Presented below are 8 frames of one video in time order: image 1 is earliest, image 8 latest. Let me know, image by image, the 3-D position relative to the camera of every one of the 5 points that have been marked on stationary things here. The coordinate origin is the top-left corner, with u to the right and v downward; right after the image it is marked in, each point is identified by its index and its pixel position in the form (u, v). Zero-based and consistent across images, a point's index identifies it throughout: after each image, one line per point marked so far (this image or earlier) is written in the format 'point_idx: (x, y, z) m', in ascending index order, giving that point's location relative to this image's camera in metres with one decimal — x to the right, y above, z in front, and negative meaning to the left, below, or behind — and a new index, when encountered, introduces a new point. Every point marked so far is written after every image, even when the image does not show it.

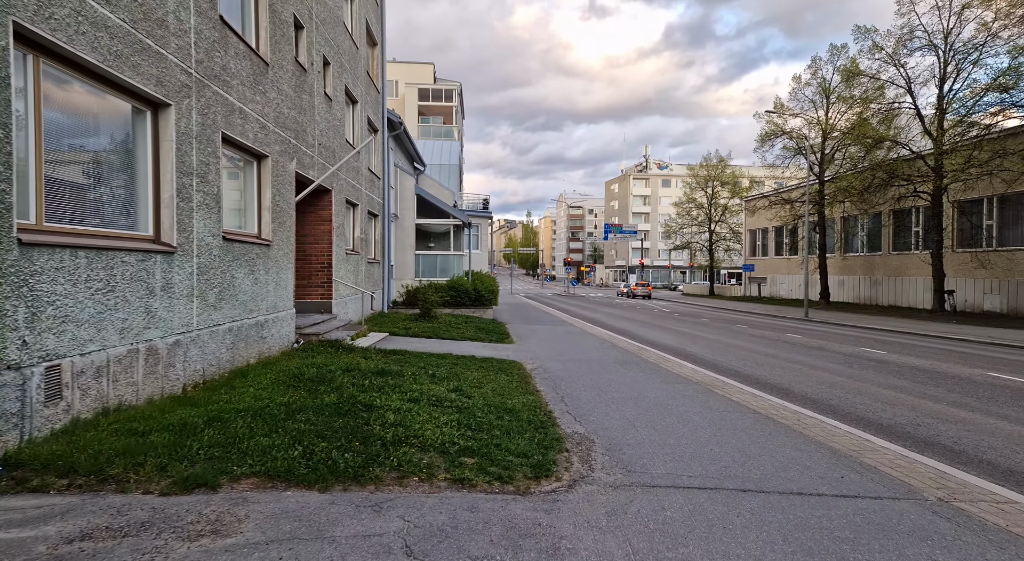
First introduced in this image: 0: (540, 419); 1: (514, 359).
0: (+0.3, -1.4, +6.4) m
1: (0.0, -1.5, +11.7) m
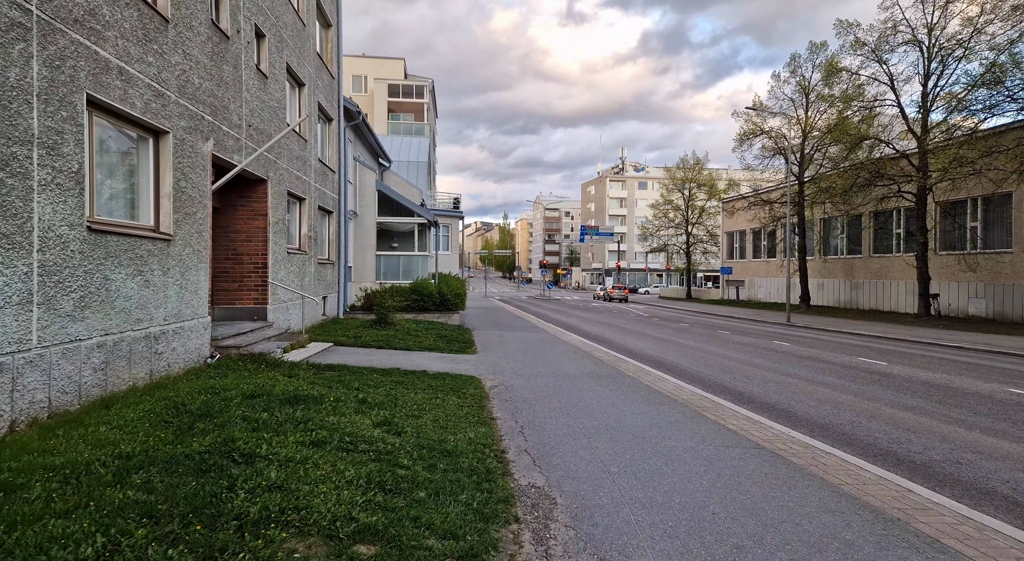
0: (-0.2, -1.5, +4.9) m
1: (-0.7, -1.5, +10.1) m
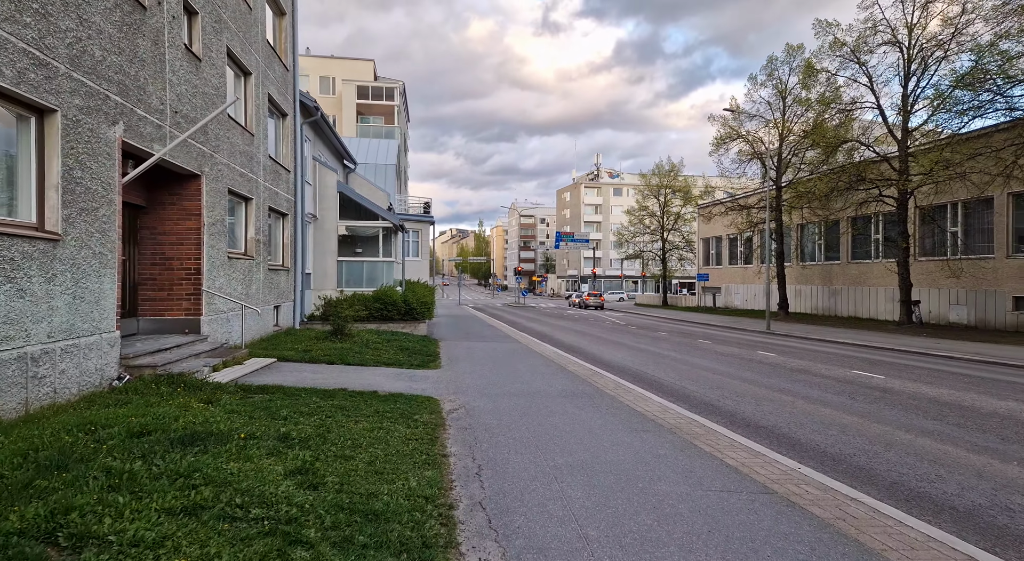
0: (-0.5, -1.5, +3.7) m
1: (-1.2, -1.7, +8.9) m
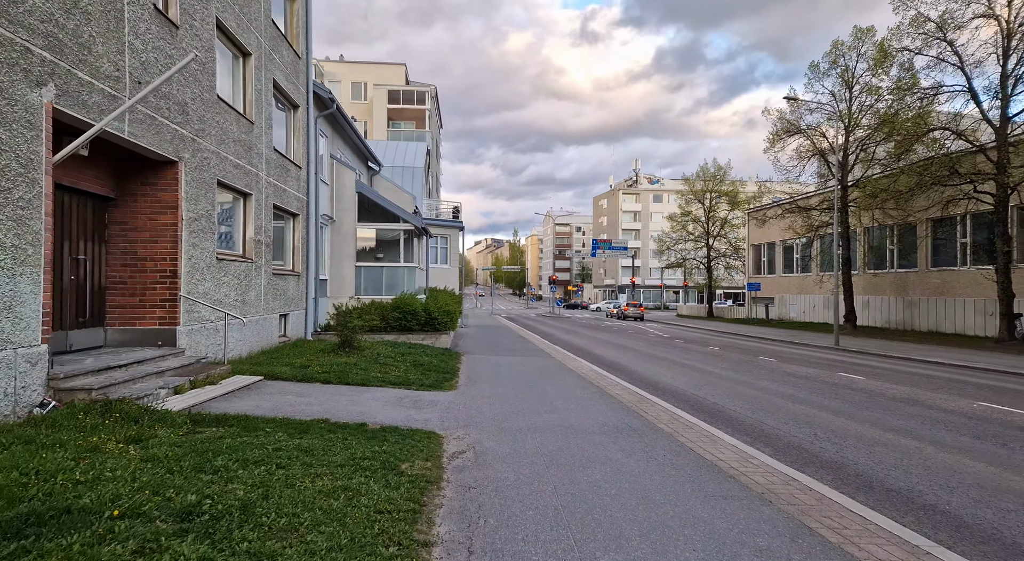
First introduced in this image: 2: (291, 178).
0: (-0.5, -1.5, +1.7) m
1: (-0.8, -1.7, +6.9) m
2: (-5.4, +2.5, +15.2) m
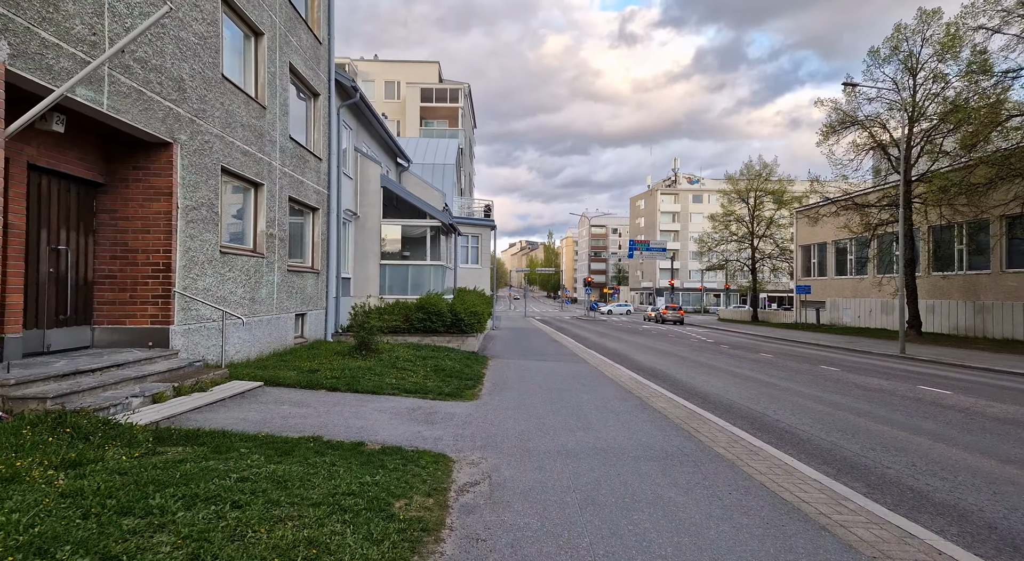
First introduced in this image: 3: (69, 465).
0: (-0.6, -1.4, +0.5) m
1: (-0.6, -1.6, +5.7) m
2: (-4.7, +2.6, +14.3) m
3: (-3.2, -1.3, +4.6) m
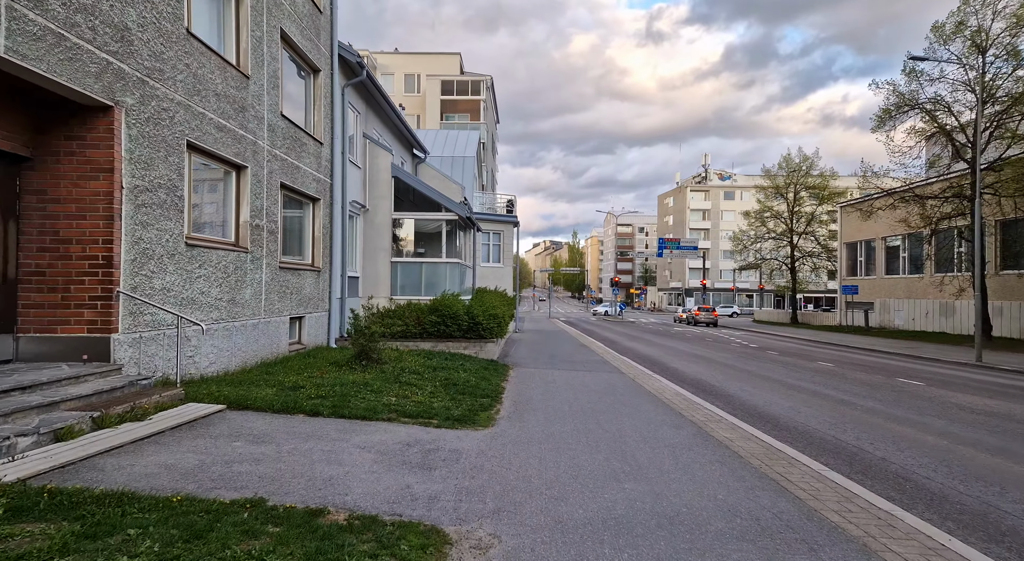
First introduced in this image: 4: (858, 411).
0: (-0.6, -1.3, -1.3) m
1: (-0.4, -1.6, +3.9) m
2: (-4.2, +2.6, +12.6) m
3: (-3.1, -1.3, +2.9) m
4: (+5.9, -2.1, +10.6) m
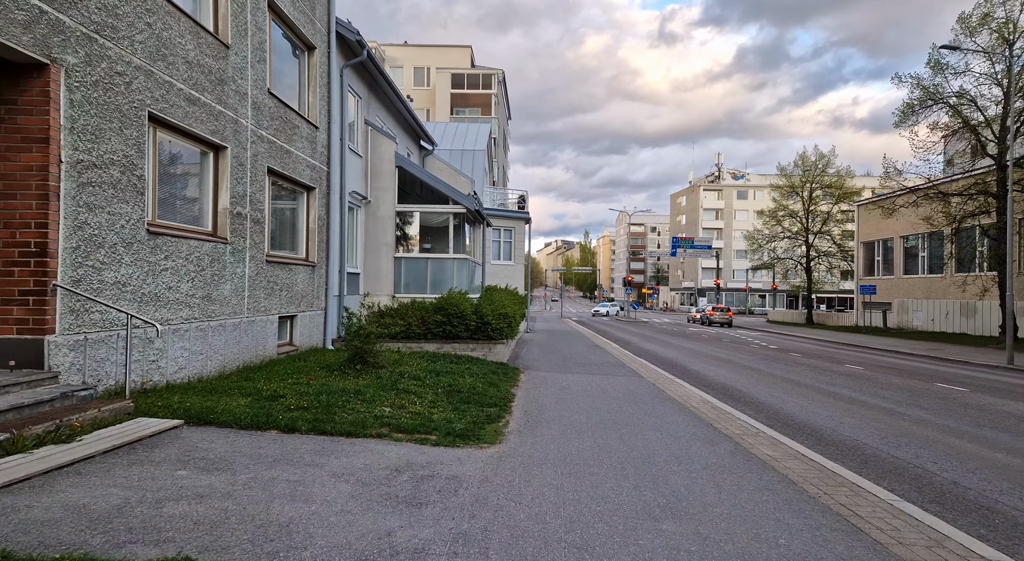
0: (-0.7, -1.3, -2.4) m
1: (-0.4, -1.5, +2.8) m
2: (-4.0, +2.7, +11.6) m
3: (-3.1, -1.2, +1.9) m
4: (+6.1, -2.1, +9.3) m
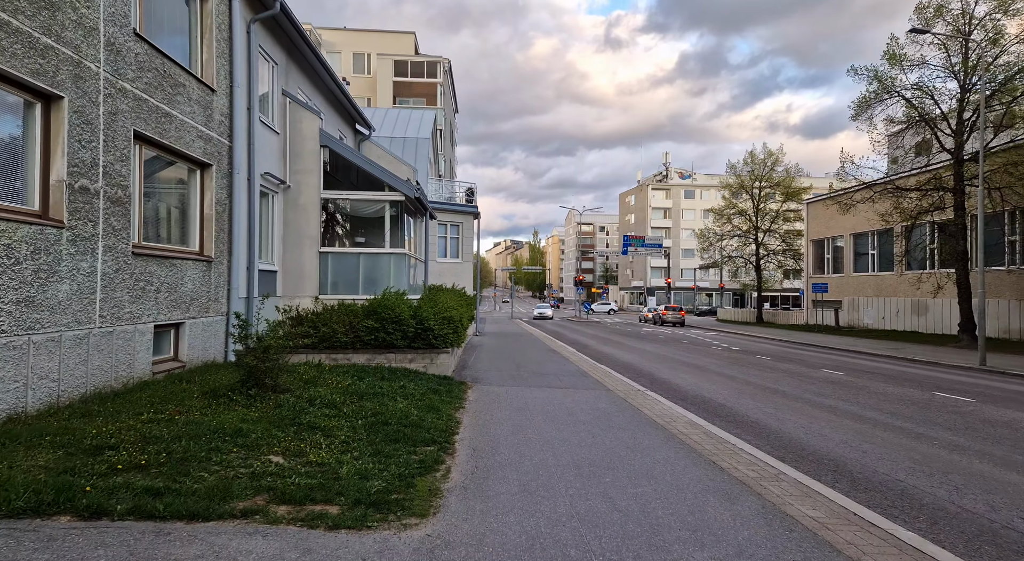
0: (-0.4, -1.2, -4.5) m
1: (-0.5, -1.5, +0.7) m
2: (-4.8, +2.7, +9.2) m
3: (-3.1, -1.2, -0.5) m
4: (+5.4, -2.0, +7.7) m
